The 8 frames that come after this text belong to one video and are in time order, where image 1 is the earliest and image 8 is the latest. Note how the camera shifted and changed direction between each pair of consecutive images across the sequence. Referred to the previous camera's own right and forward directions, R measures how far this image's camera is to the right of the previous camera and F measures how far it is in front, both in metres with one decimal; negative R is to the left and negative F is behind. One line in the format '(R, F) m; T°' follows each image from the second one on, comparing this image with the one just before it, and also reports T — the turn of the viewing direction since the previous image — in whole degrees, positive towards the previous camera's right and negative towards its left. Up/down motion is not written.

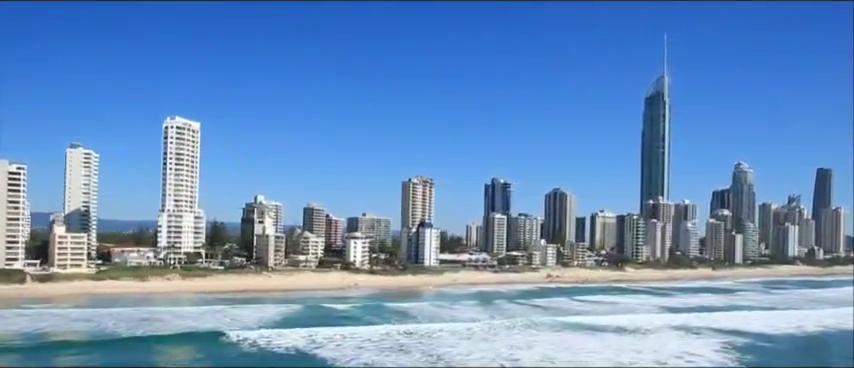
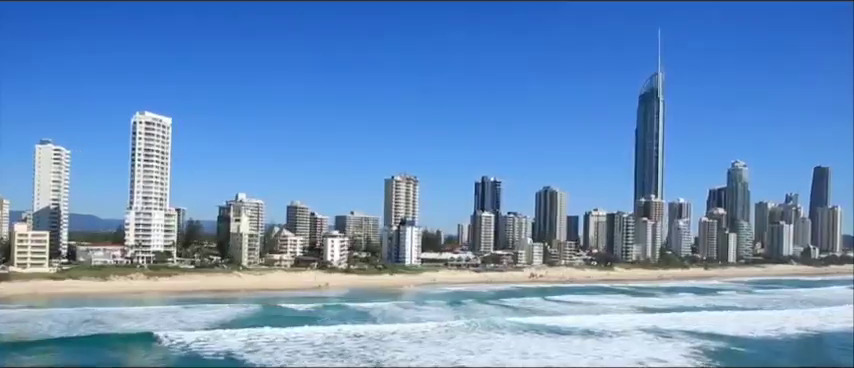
(+0.7, +0.6) m; 0°
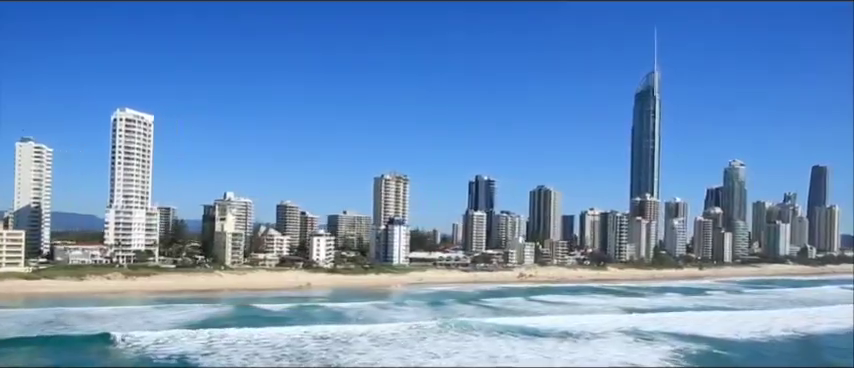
(+0.4, +0.3) m; 0°
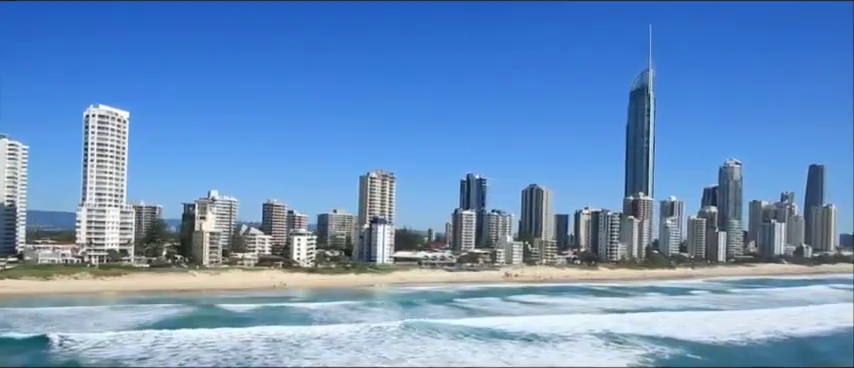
(+0.5, +0.4) m; 0°
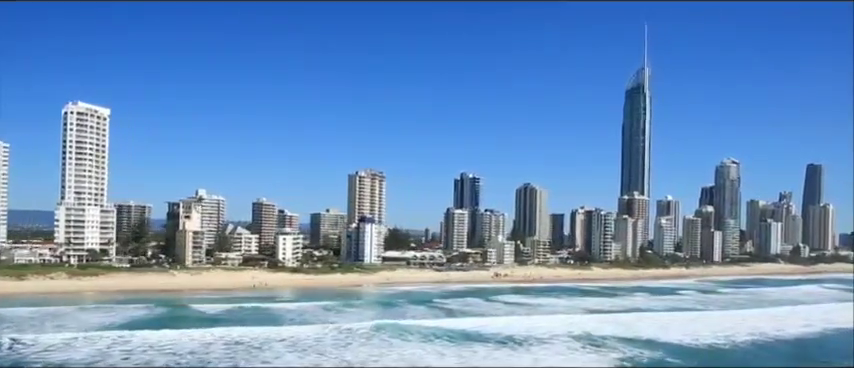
(+0.4, +0.3) m; 0°
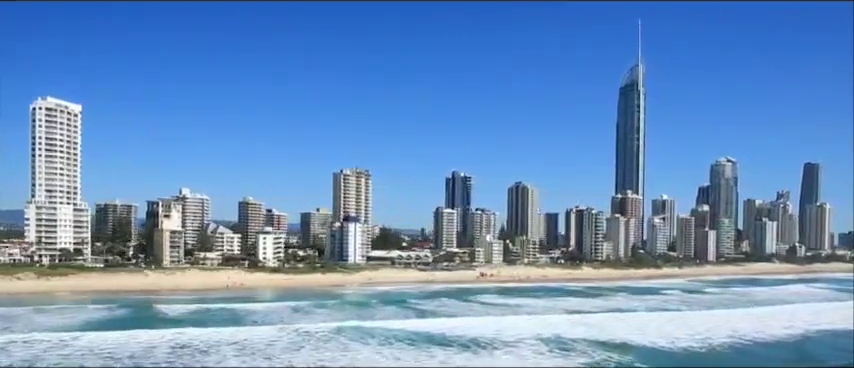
(+0.5, +0.4) m; 0°
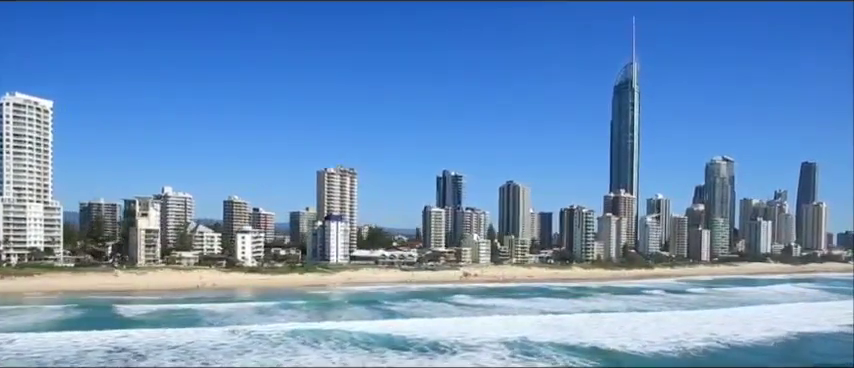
(+0.5, +0.4) m; 0°
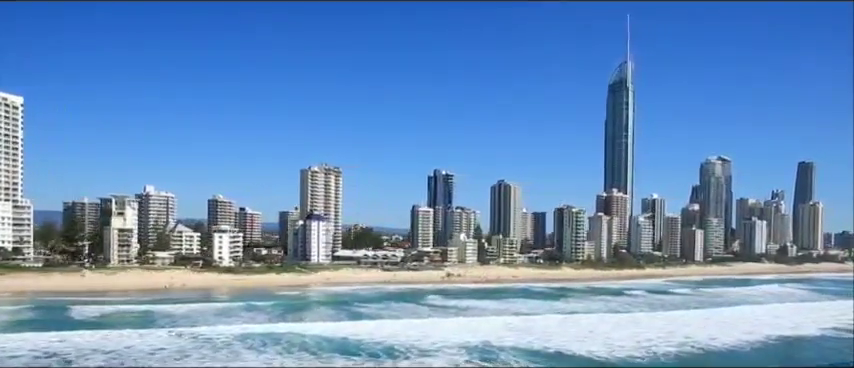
(+0.5, +0.4) m; 0°
